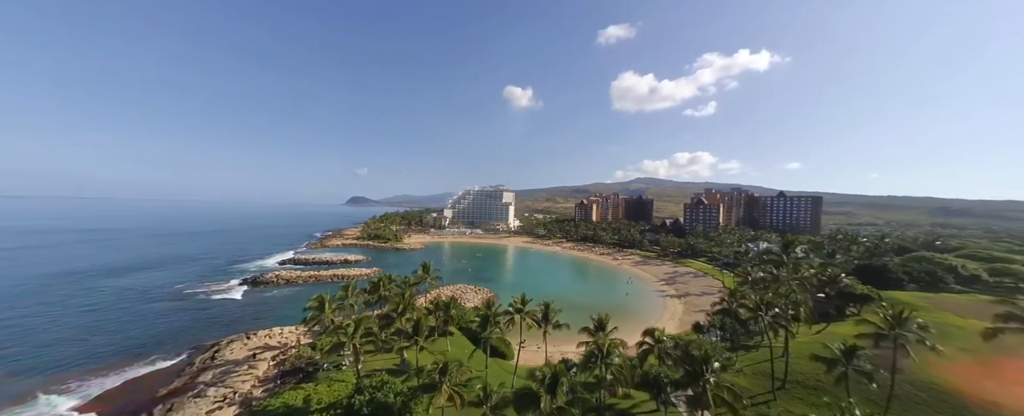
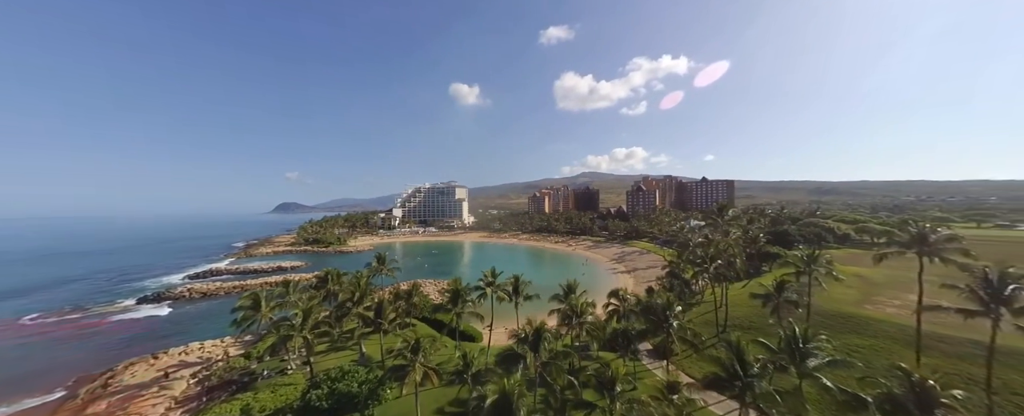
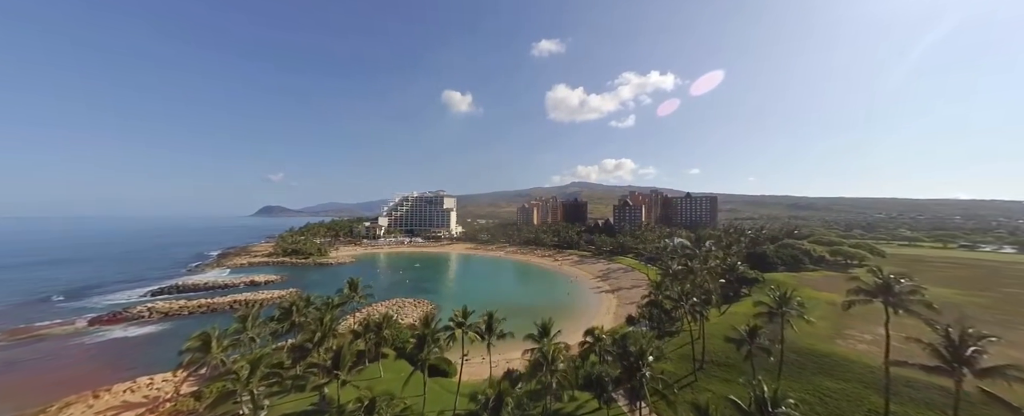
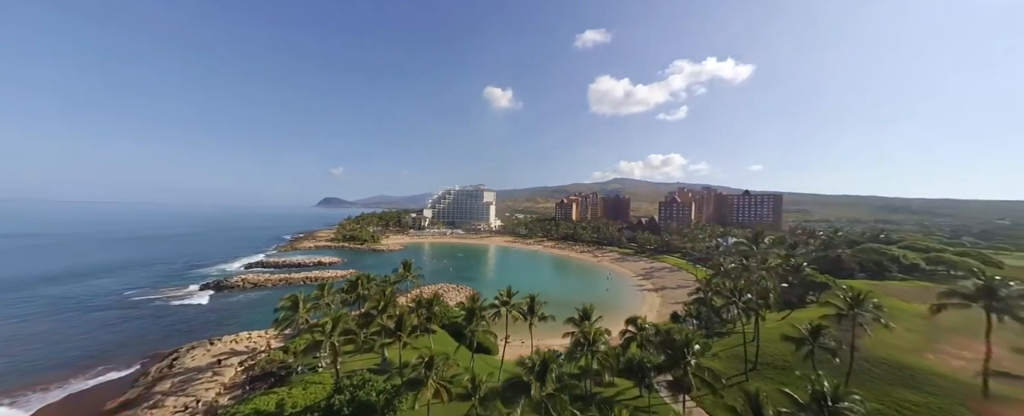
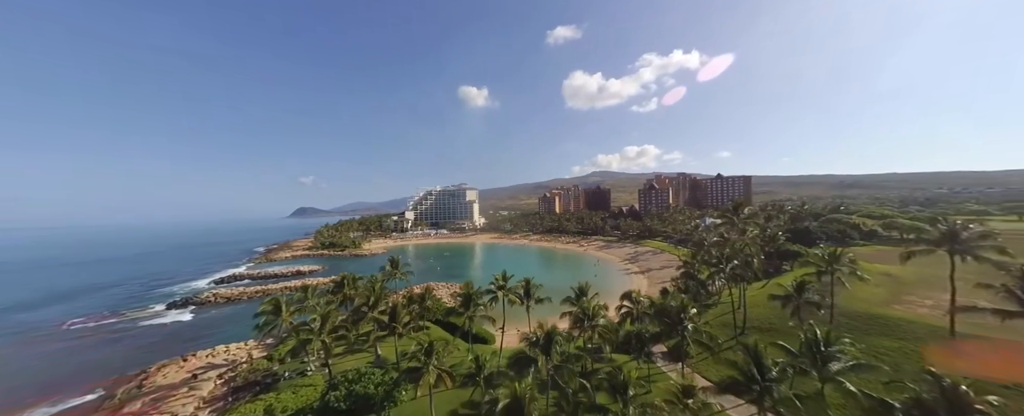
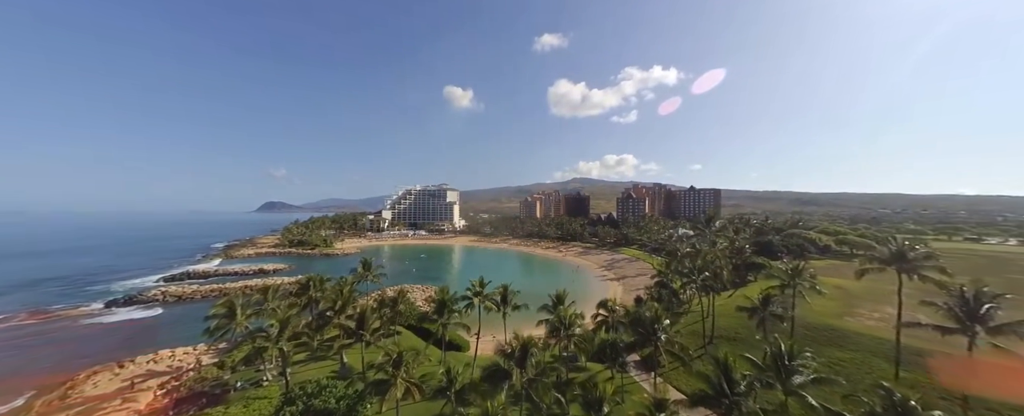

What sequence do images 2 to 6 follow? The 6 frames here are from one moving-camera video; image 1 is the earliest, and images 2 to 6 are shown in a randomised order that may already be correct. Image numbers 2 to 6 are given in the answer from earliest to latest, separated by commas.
4, 5, 2, 6, 3
